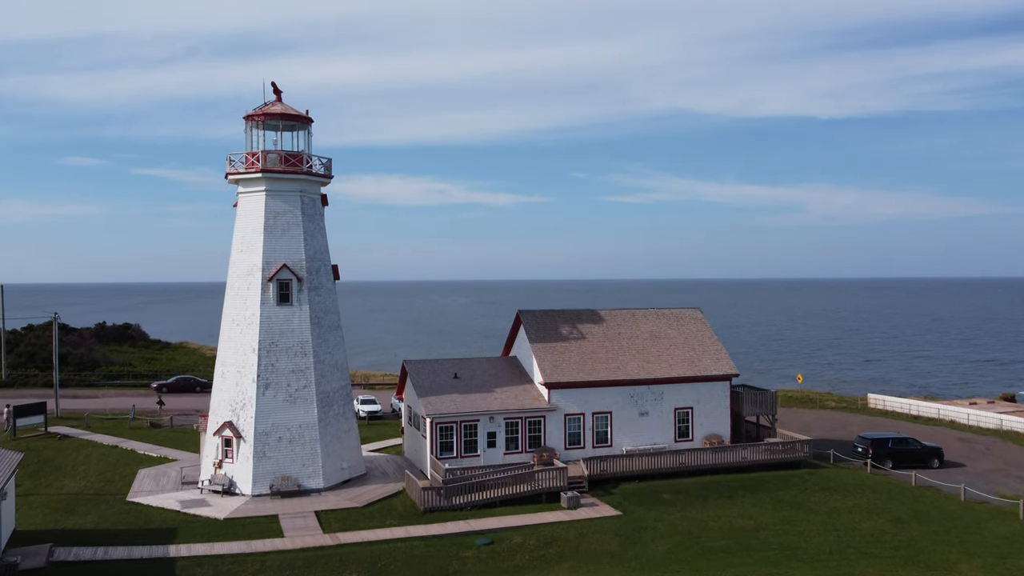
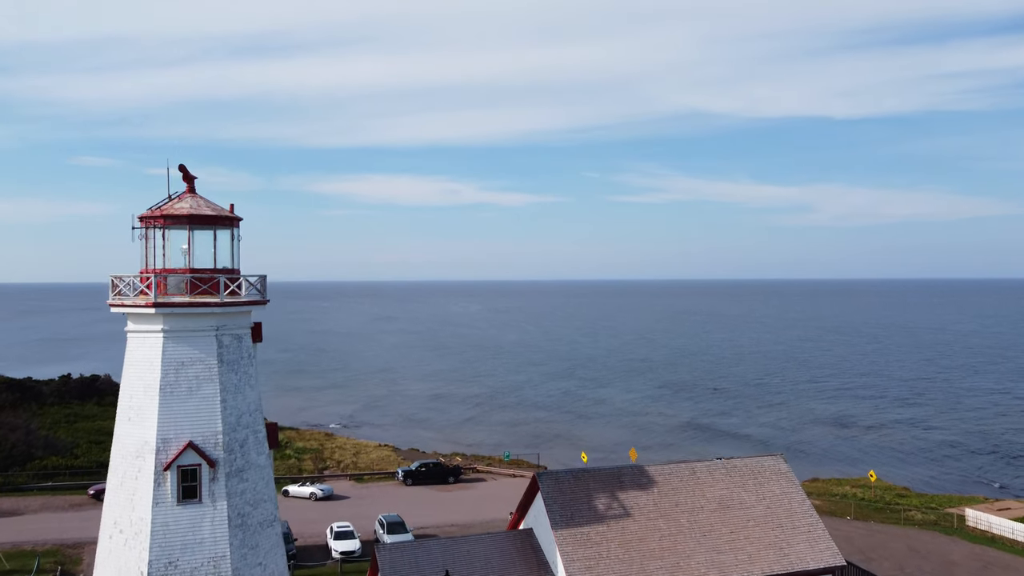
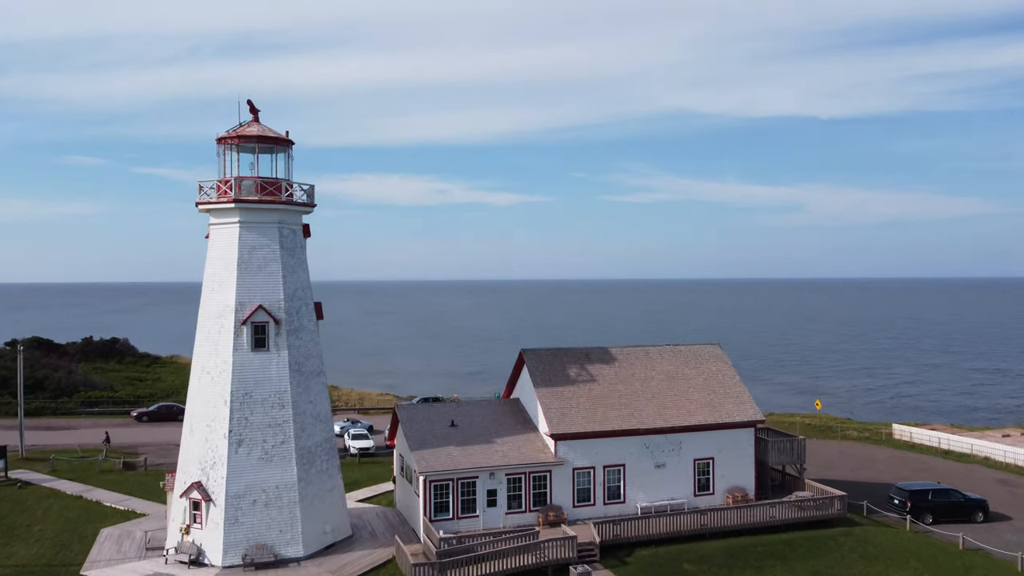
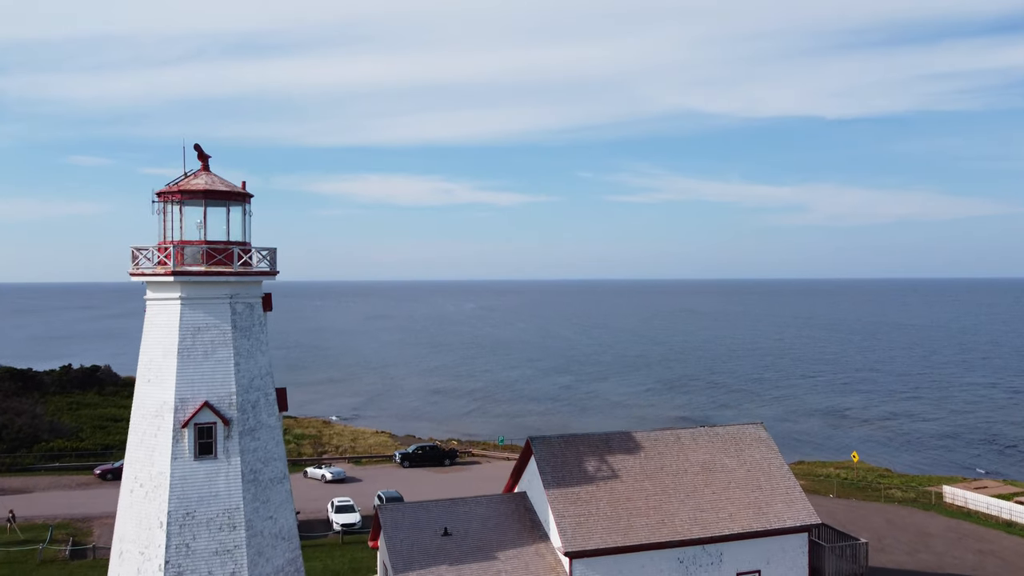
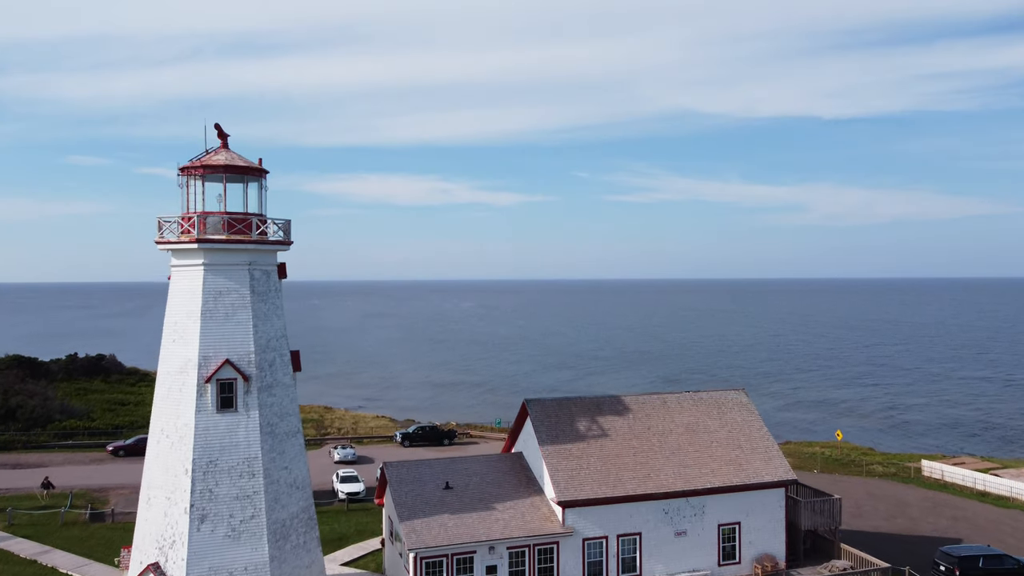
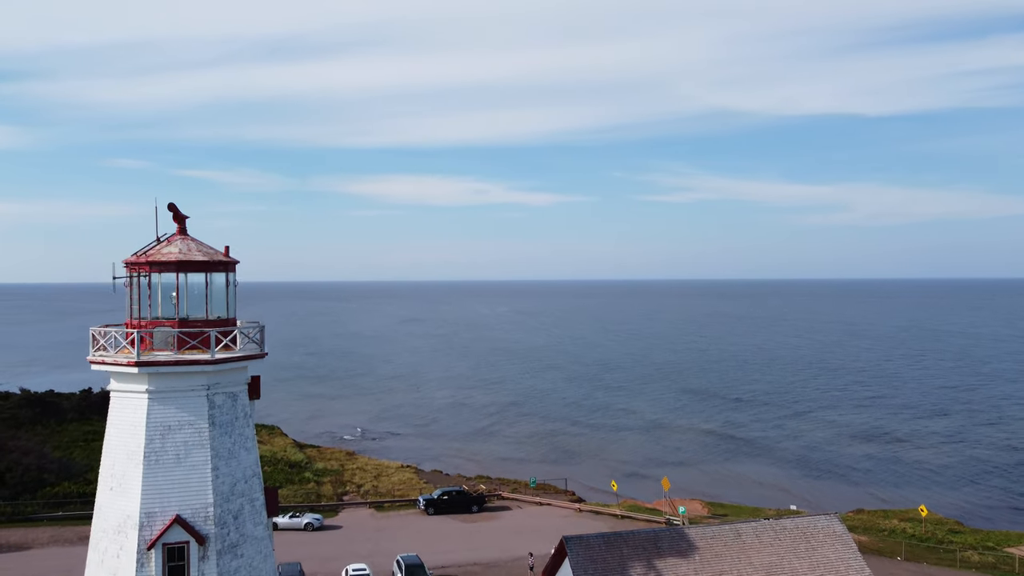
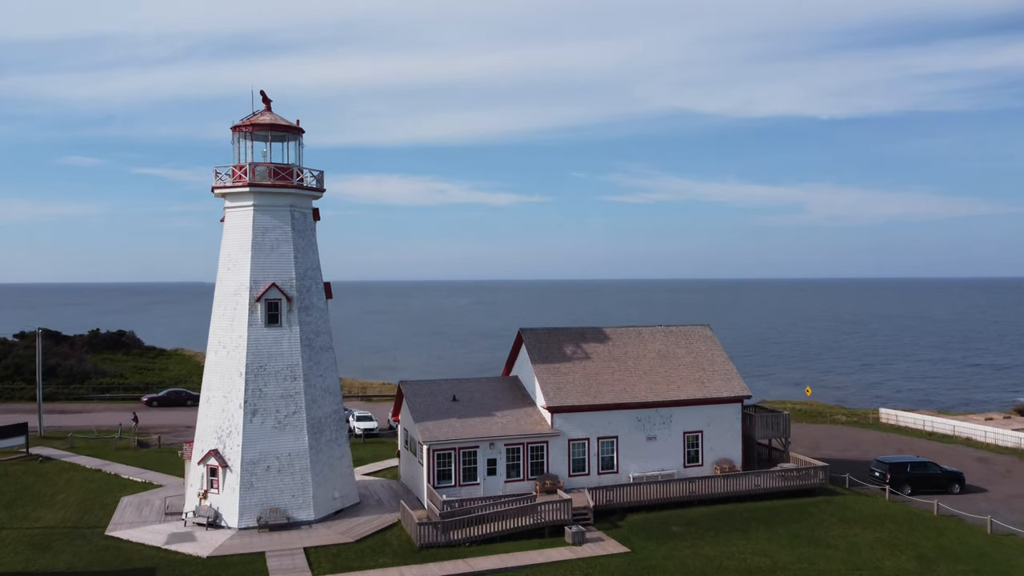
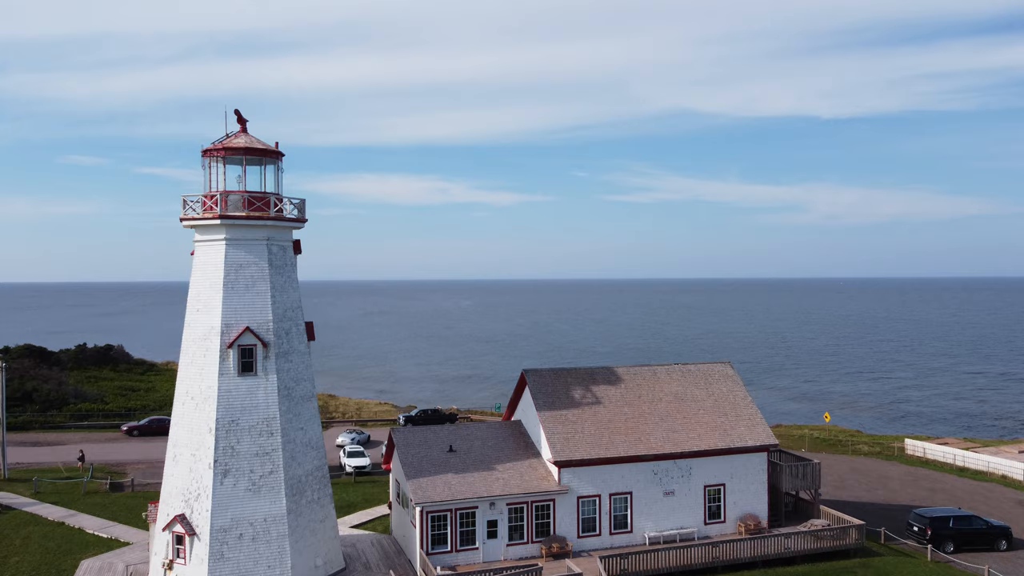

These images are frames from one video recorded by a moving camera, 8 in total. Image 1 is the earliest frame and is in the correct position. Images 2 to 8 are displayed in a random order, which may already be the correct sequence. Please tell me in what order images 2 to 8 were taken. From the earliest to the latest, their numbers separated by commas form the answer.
7, 3, 8, 5, 4, 2, 6
